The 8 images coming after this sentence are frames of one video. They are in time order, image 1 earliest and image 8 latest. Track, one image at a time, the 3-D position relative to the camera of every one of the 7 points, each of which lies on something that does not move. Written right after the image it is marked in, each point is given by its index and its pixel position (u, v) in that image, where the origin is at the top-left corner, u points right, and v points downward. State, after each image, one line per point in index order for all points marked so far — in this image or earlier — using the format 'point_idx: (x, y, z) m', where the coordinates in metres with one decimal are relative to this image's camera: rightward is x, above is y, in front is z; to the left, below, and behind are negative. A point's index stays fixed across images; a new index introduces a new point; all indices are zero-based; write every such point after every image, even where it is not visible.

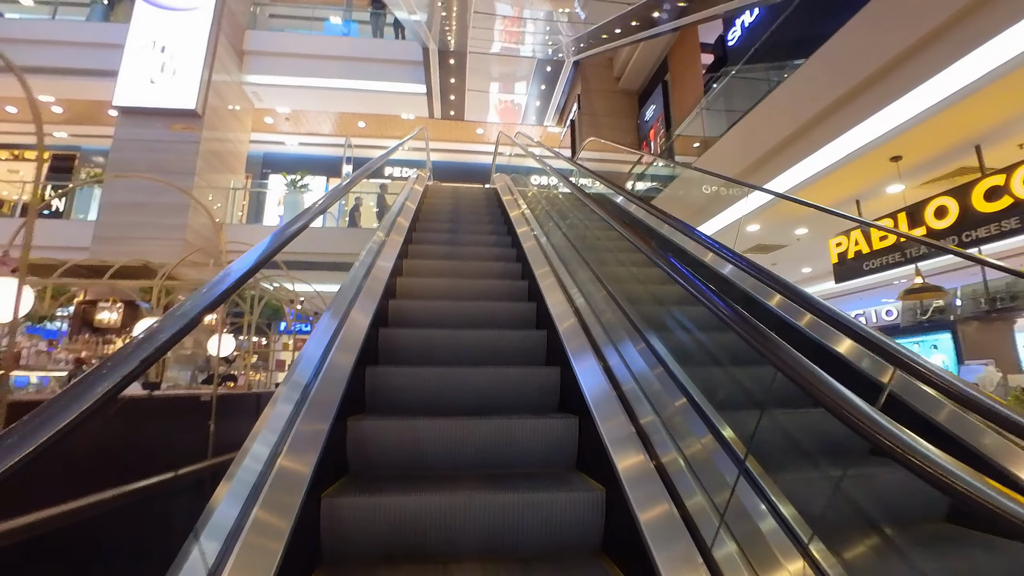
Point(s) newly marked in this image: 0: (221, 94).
0: (-5.0, +3.3, +8.1) m
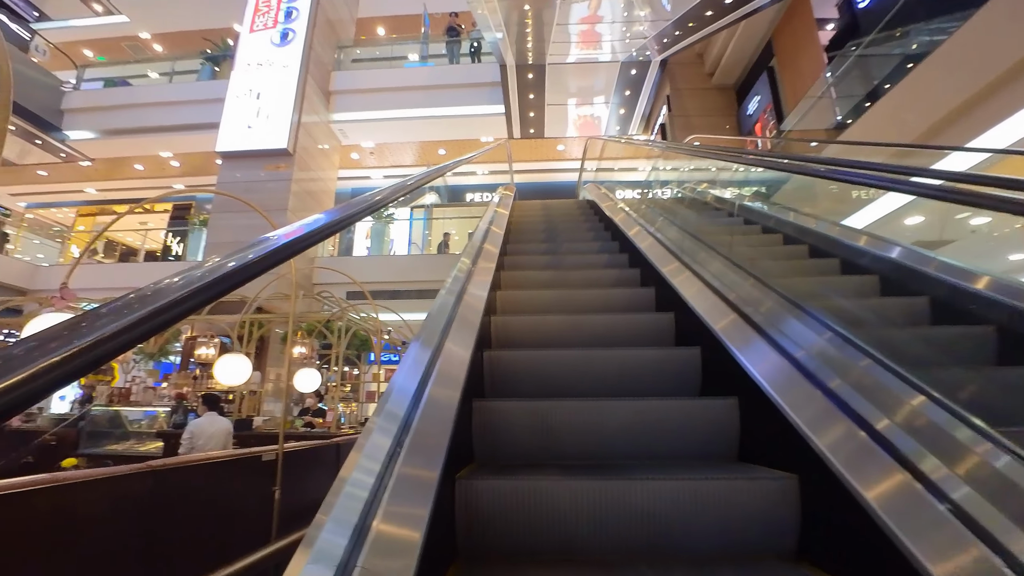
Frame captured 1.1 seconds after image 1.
0: (-3.6, +2.7, +8.4) m
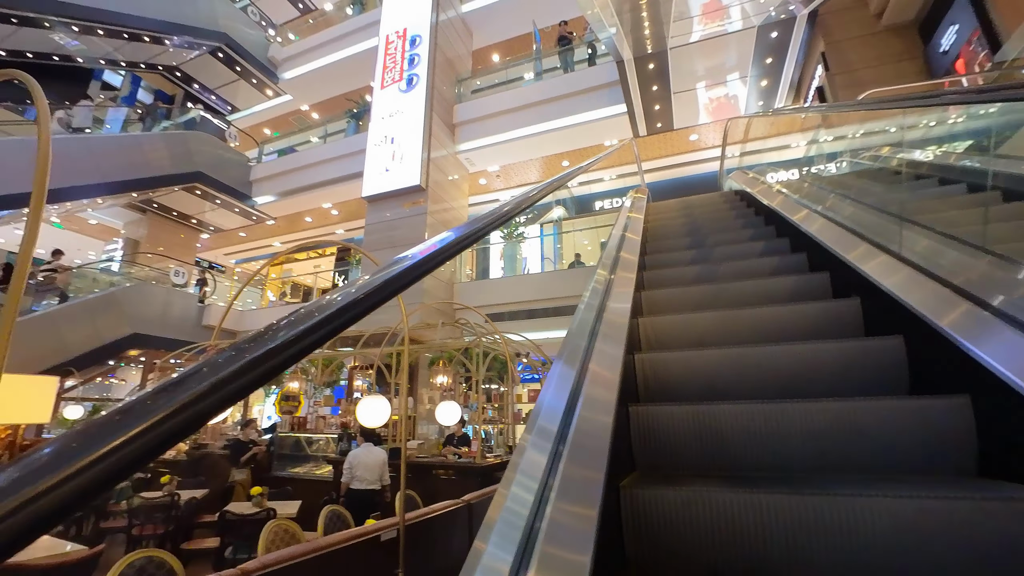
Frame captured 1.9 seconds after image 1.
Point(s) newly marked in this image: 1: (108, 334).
0: (-1.3, +2.3, +8.8) m
1: (-6.8, -0.7, +7.9) m
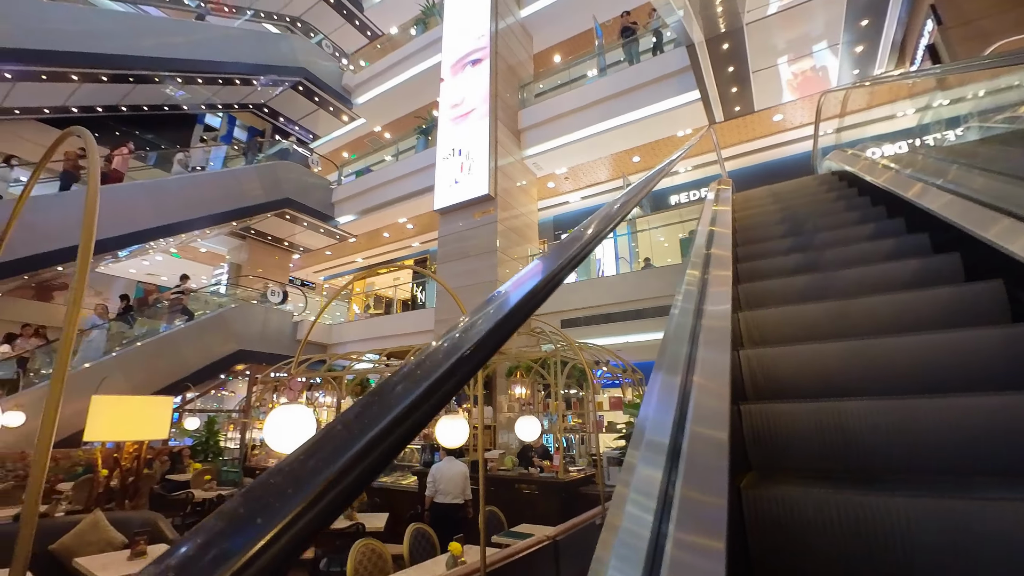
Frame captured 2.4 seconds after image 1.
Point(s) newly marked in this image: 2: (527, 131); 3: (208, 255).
0: (-0.1, +2.1, +8.8) m
1: (-5.5, -1.1, +8.7) m
2: (+0.3, +3.2, +9.4) m
3: (-9.0, +1.0, +13.9) m
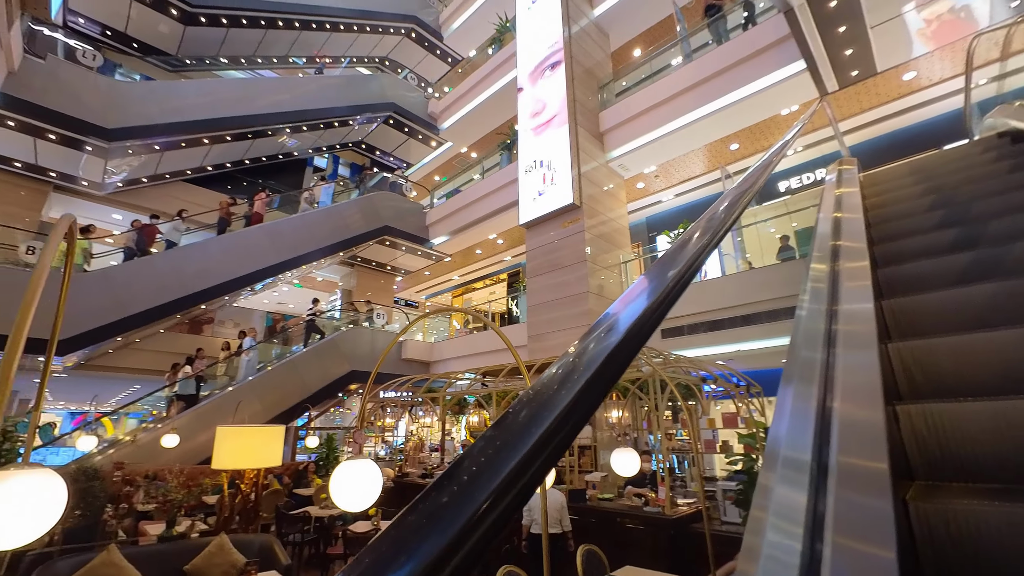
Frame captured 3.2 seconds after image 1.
0: (+1.5, +2.0, +8.5) m
1: (-3.6, -1.7, +9.4) m
2: (+1.9, +3.0, +9.0) m
3: (-6.1, +0.2, +15.2) m
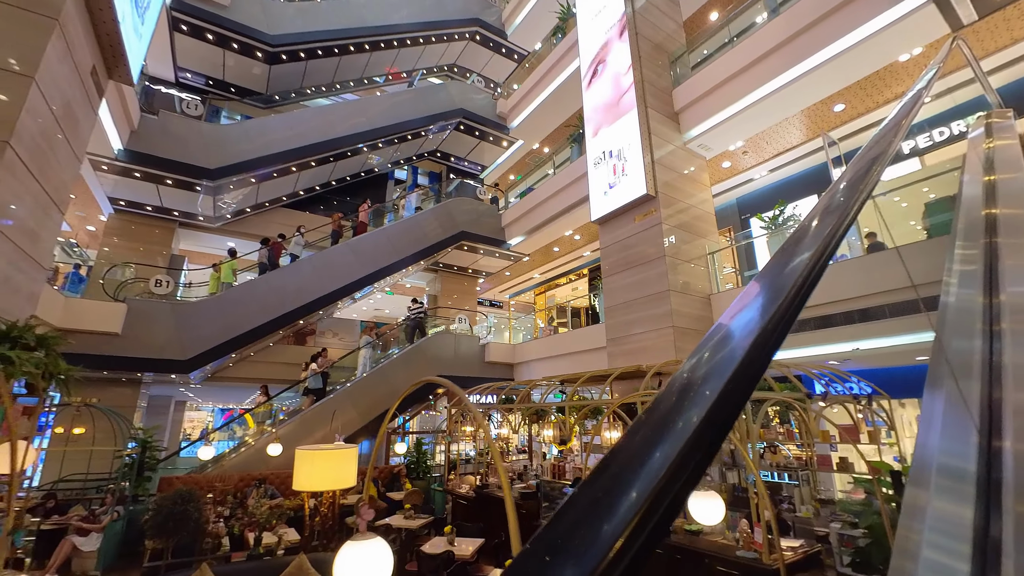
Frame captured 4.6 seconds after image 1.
0: (+2.6, +2.0, +7.8) m
1: (-1.9, -1.9, +9.7) m
2: (+3.1, +3.1, +8.2) m
3: (-3.4, 0.0, +15.9) m
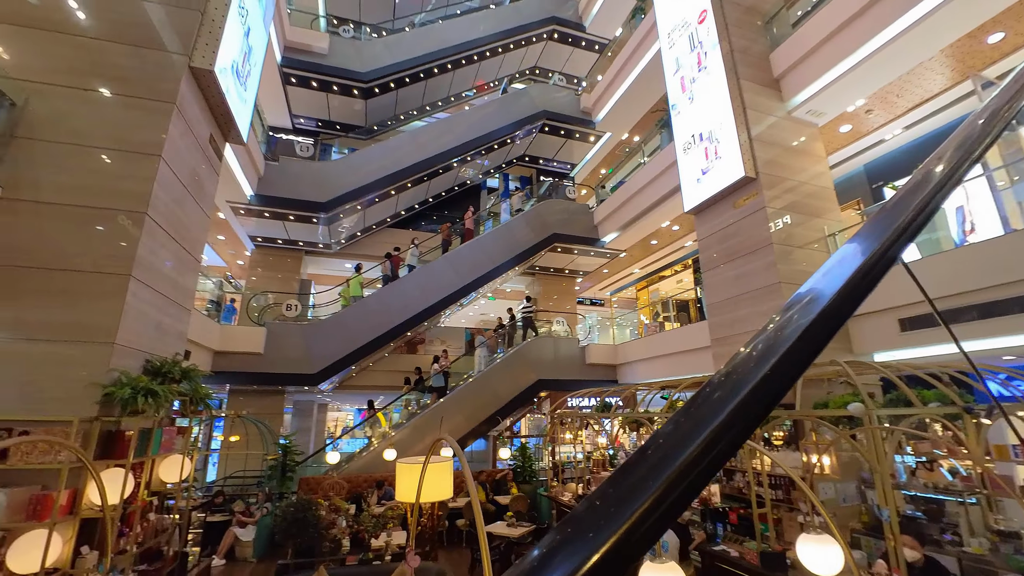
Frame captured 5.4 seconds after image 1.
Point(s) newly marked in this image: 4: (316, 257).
0: (+3.9, +2.2, +6.9) m
1: (+0.2, -2.0, +9.9) m
2: (+4.3, +3.3, +7.2) m
3: (+0.1, -0.2, +16.2) m
4: (-5.0, +0.8, +11.9) m
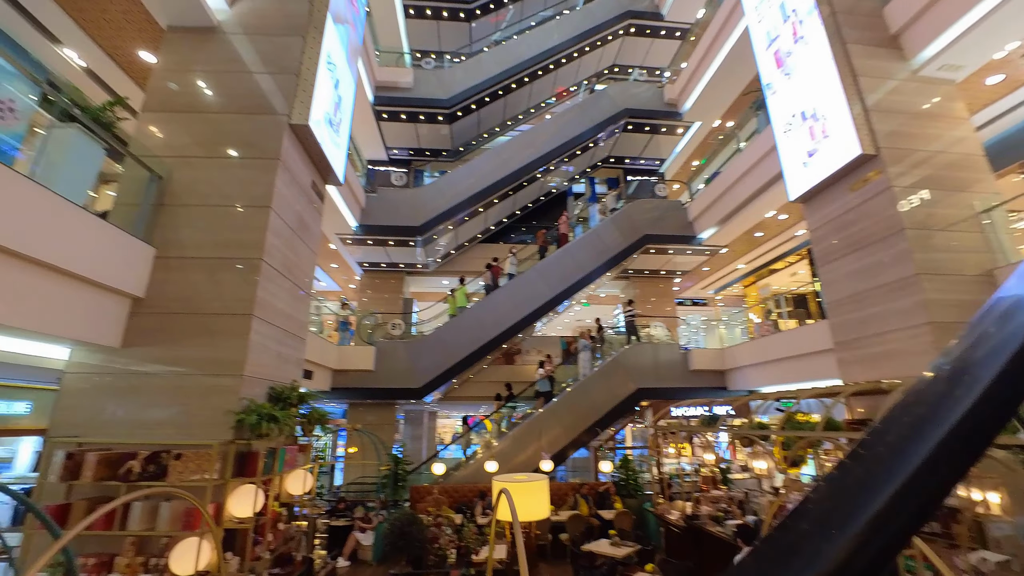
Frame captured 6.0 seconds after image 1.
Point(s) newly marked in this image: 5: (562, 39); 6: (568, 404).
0: (+4.9, +2.3, +6.0) m
1: (+2.2, -2.1, +9.6) m
2: (+5.3, +3.5, +6.2) m
3: (+3.4, -0.3, +15.8) m
4: (-2.6, +0.3, +12.6) m
5: (+1.3, +6.3, +11.8) m
6: (+1.1, -2.3, +9.2) m
